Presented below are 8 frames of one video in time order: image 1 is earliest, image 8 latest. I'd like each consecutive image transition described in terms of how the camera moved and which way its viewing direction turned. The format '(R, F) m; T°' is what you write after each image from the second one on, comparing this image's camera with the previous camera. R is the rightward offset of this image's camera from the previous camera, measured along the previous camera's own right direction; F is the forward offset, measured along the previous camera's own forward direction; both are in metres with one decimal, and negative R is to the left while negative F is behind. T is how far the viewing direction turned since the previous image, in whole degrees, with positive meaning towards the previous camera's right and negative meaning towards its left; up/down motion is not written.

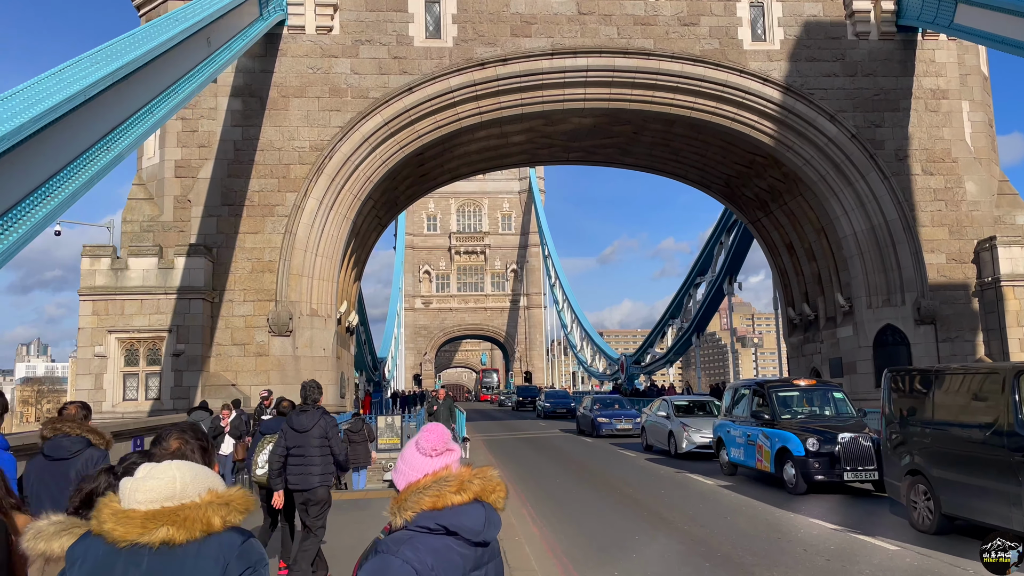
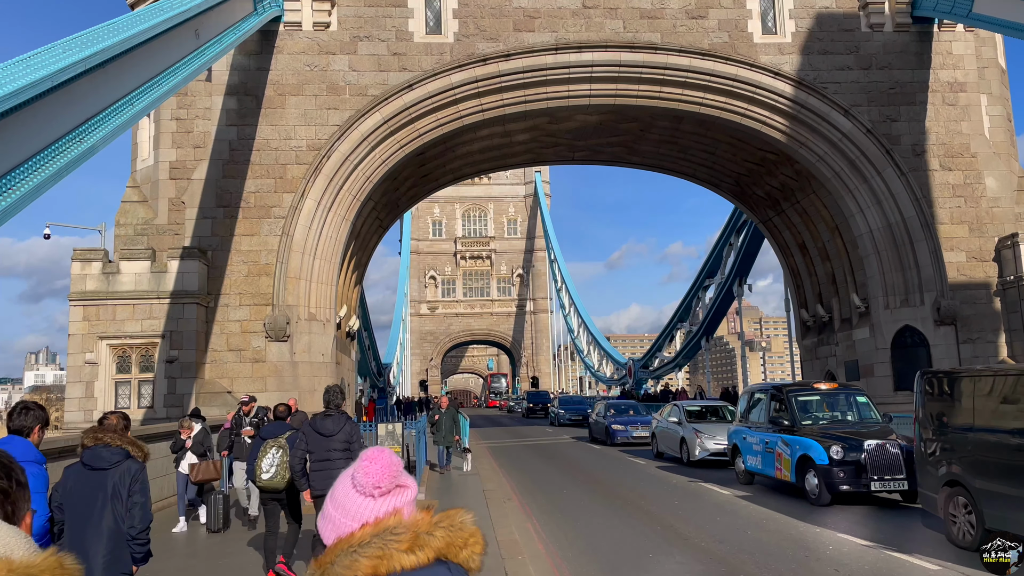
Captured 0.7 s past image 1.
(0.0, +0.6) m; 0°
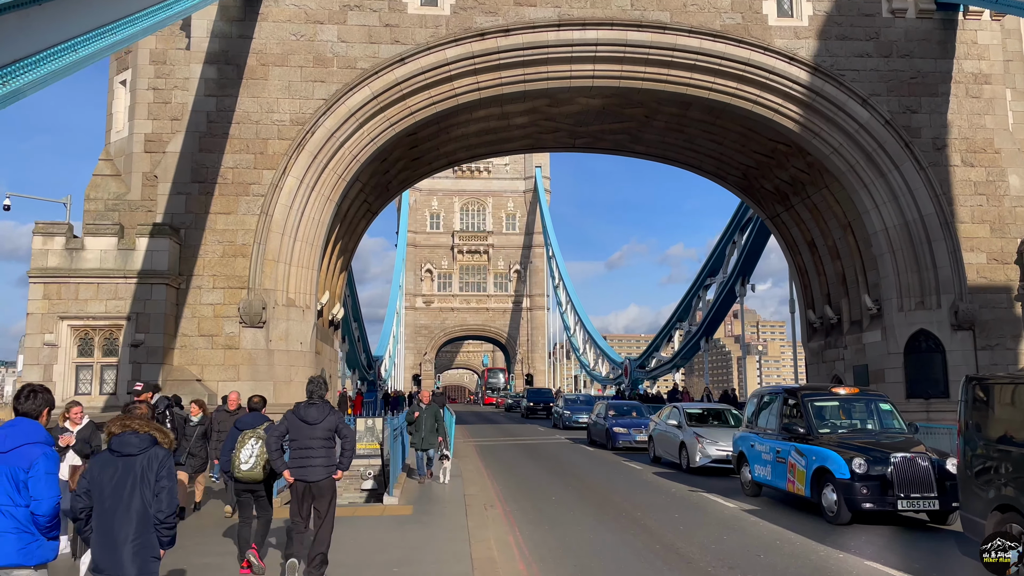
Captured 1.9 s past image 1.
(+0.1, +1.0) m; 0°
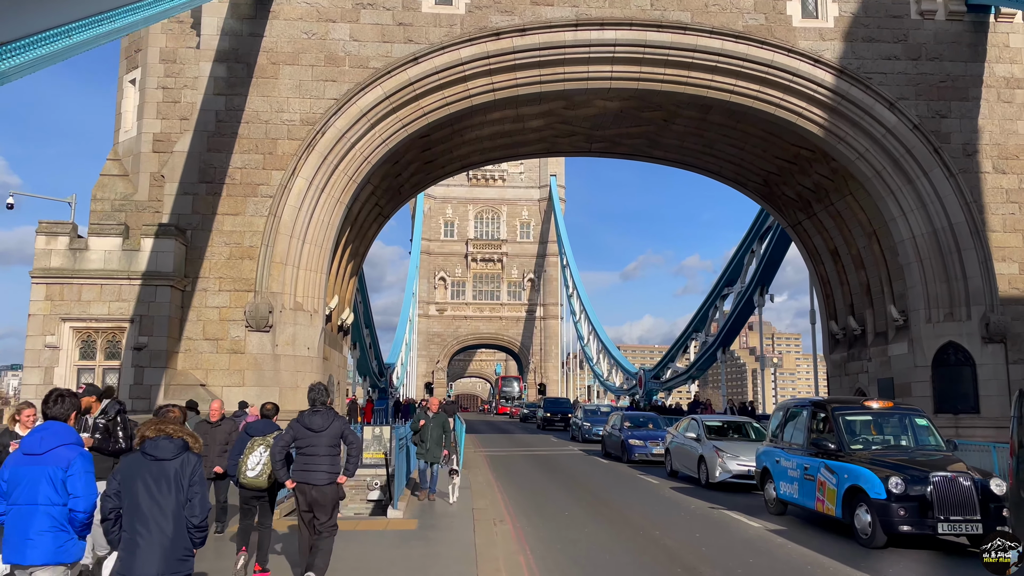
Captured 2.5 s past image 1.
(0.0, +0.5) m; -1°
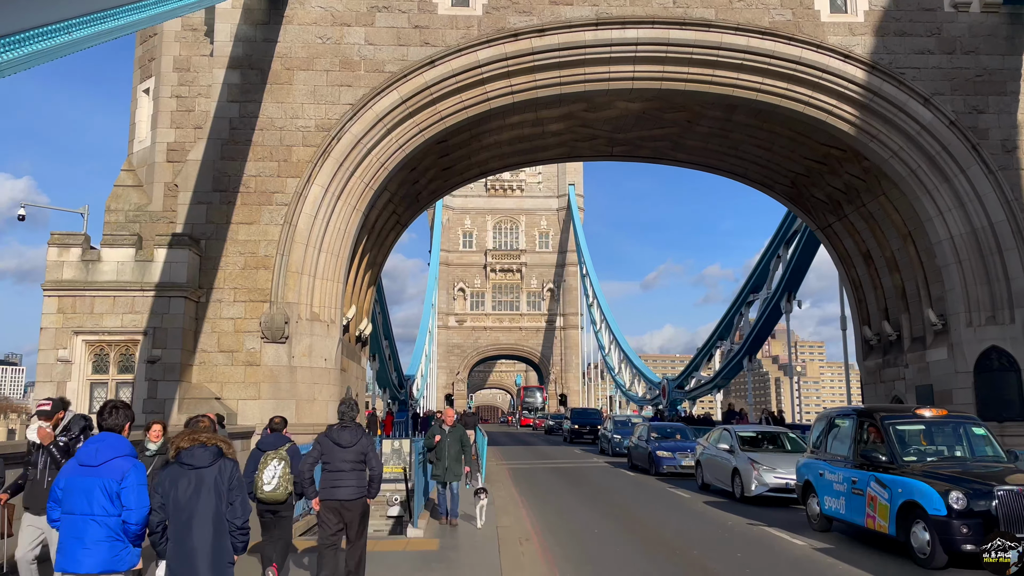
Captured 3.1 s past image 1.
(-0.1, +0.5) m; -1°
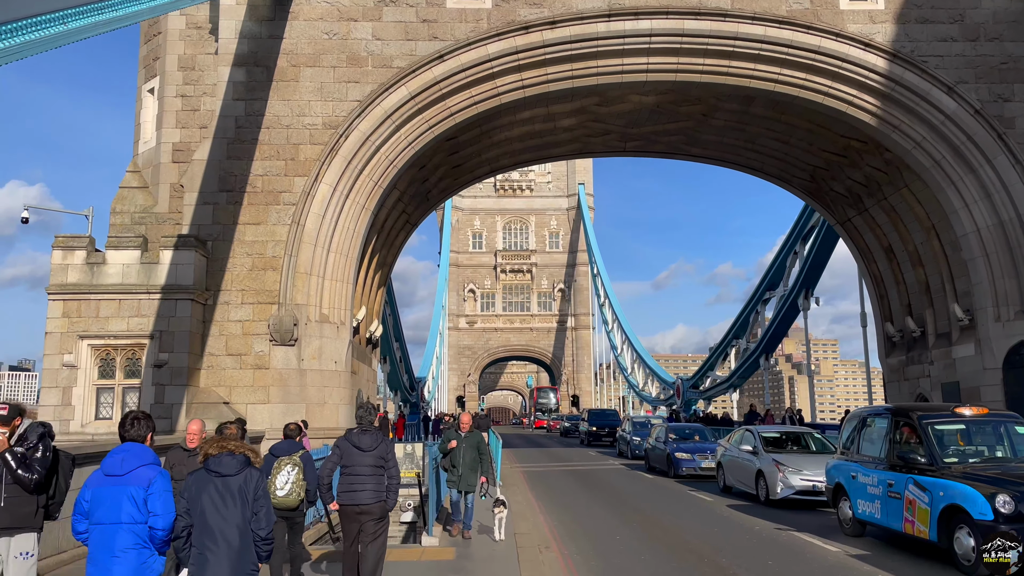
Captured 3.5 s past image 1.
(-0.1, +0.4) m; -1°
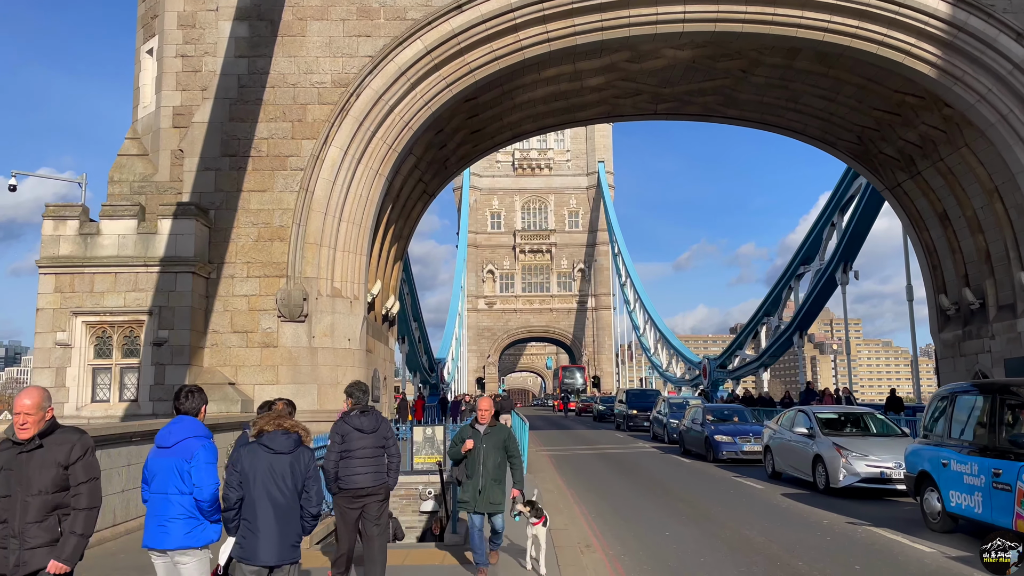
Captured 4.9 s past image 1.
(-0.2, +1.2) m; -1°
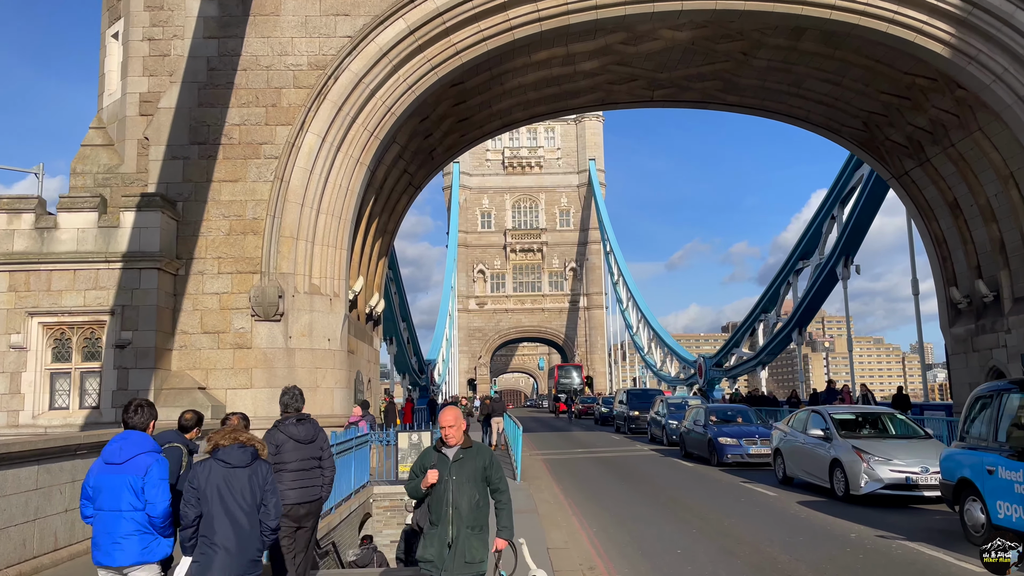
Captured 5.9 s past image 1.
(0.0, +0.9) m; +1°
